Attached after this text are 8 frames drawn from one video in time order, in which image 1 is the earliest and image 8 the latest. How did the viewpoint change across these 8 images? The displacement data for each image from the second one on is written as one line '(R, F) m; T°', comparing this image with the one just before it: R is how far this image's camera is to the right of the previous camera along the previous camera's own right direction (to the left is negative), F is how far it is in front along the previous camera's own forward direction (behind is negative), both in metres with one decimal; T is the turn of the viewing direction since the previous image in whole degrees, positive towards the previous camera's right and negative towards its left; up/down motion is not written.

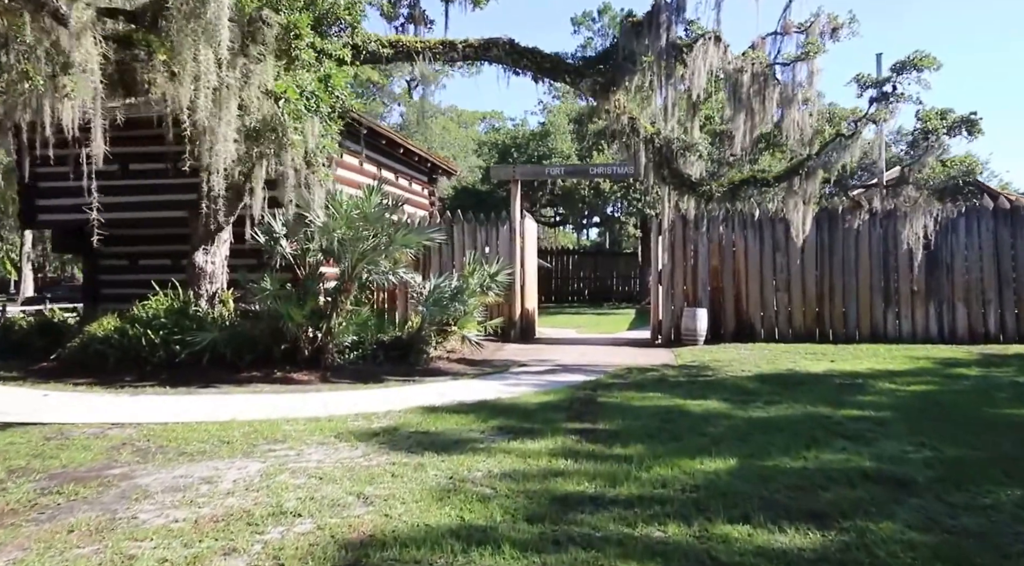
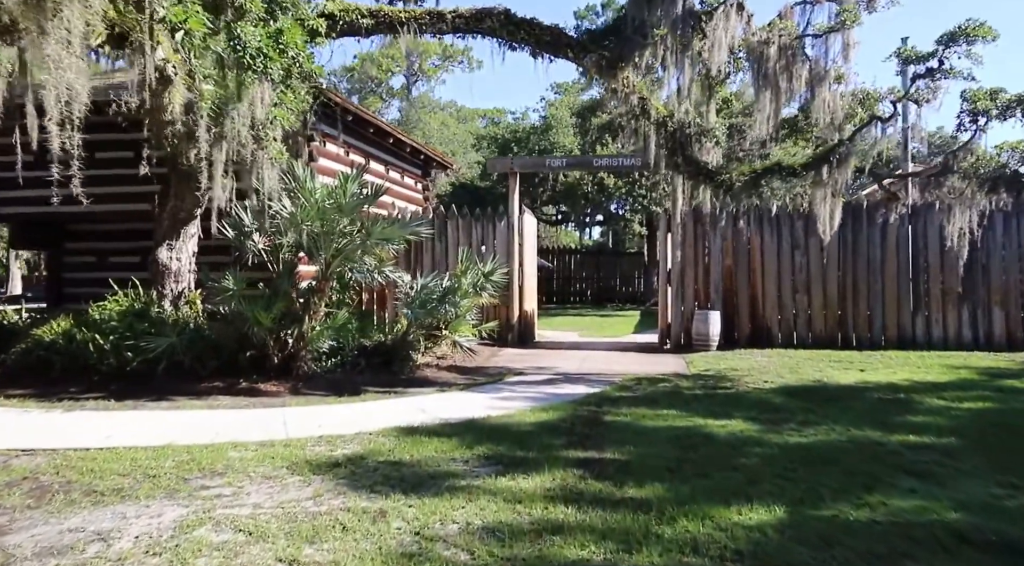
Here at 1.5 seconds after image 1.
(+0.1, +1.2) m; 0°
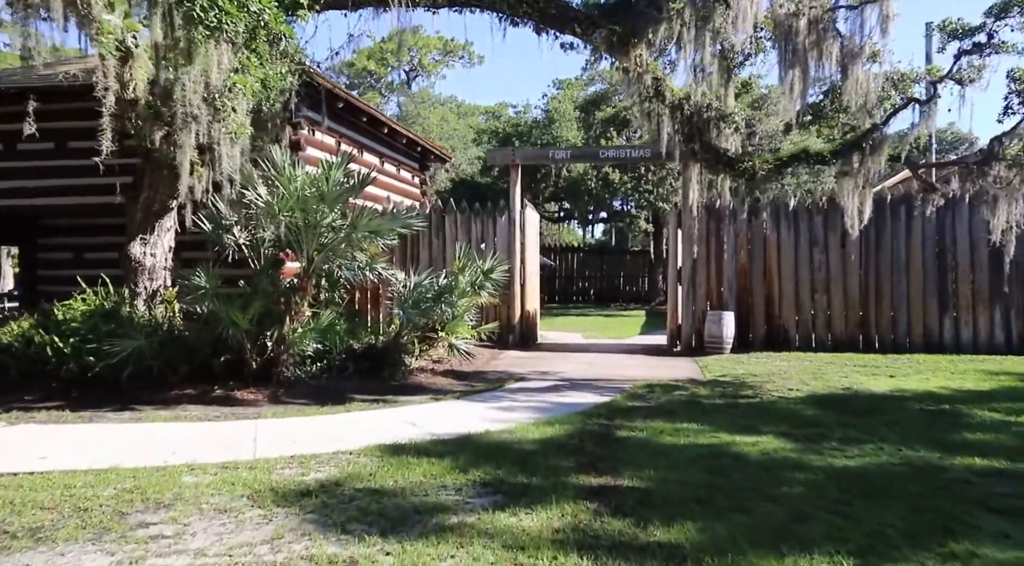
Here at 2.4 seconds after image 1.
(0.0, +0.8) m; 0°
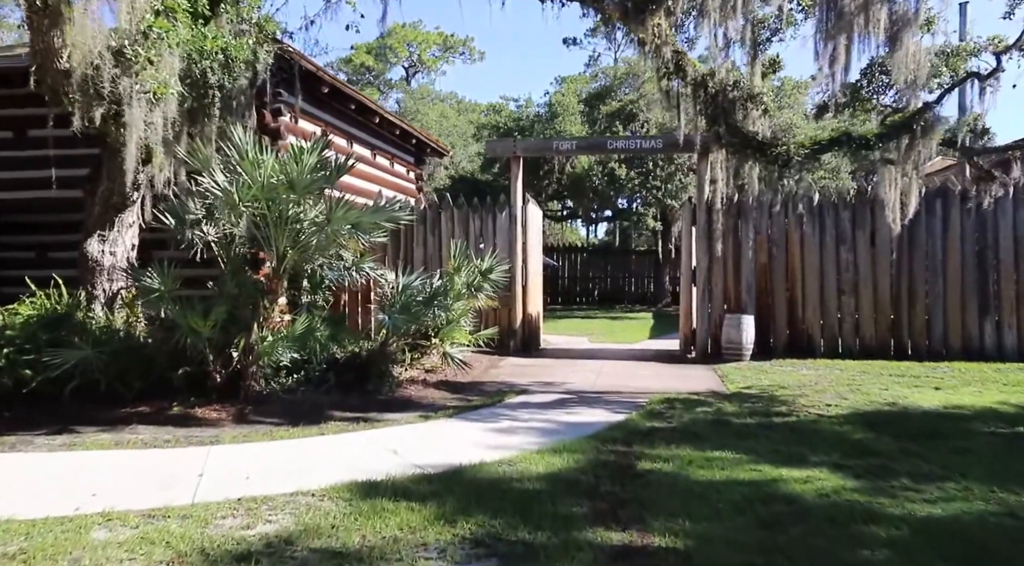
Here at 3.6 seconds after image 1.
(0.0, +1.1) m; 0°
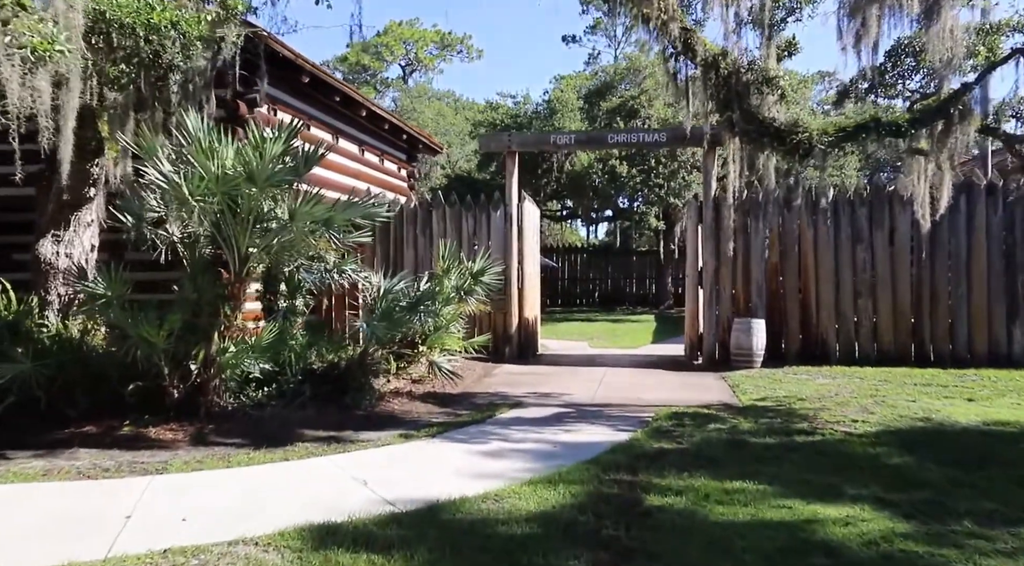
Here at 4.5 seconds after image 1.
(+0.1, +0.8) m; 0°
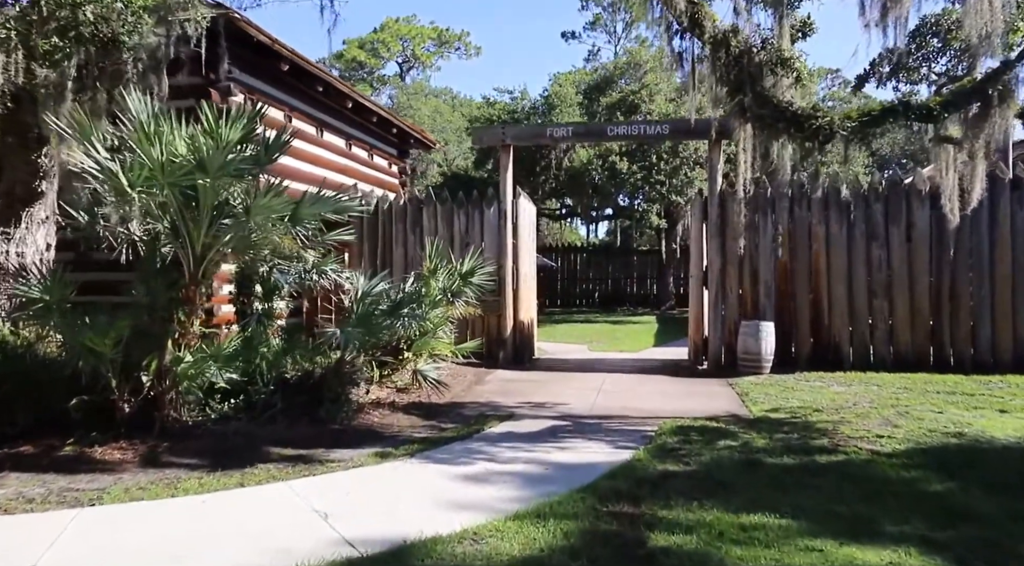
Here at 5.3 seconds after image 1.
(+0.1, +0.7) m; 0°
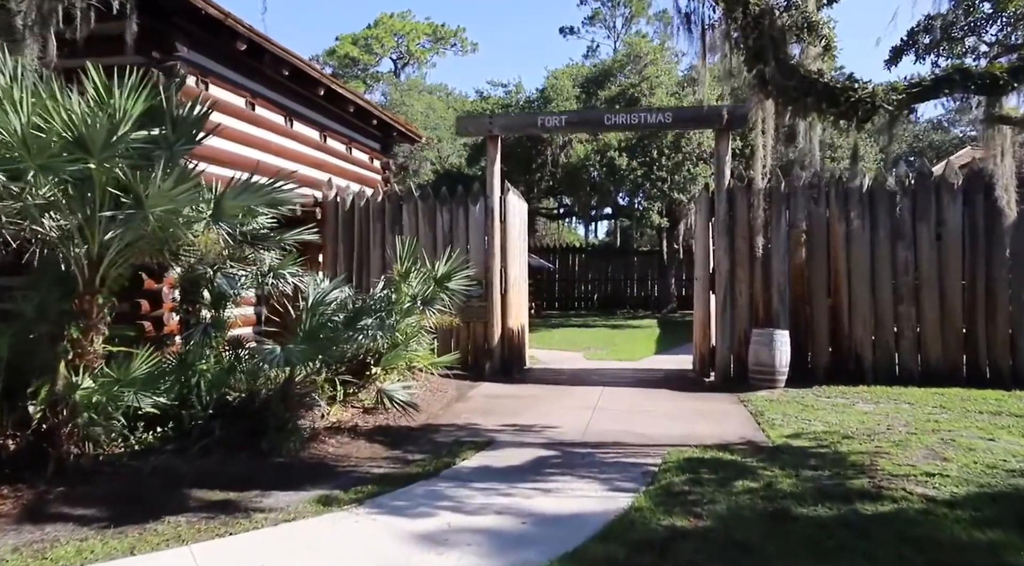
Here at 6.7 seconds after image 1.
(+0.2, +1.1) m; 0°
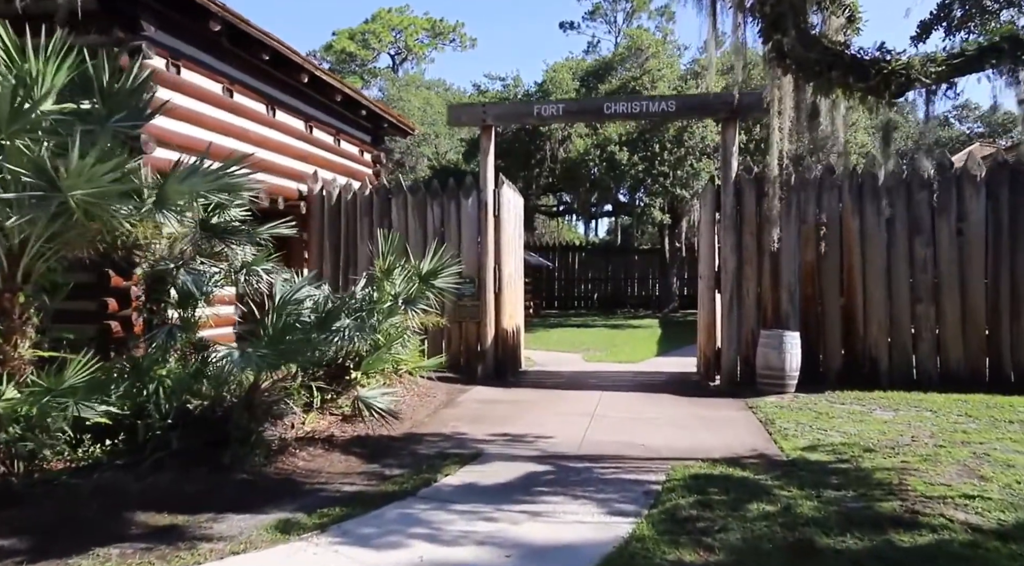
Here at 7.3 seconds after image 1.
(+0.1, +0.6) m; 0°
